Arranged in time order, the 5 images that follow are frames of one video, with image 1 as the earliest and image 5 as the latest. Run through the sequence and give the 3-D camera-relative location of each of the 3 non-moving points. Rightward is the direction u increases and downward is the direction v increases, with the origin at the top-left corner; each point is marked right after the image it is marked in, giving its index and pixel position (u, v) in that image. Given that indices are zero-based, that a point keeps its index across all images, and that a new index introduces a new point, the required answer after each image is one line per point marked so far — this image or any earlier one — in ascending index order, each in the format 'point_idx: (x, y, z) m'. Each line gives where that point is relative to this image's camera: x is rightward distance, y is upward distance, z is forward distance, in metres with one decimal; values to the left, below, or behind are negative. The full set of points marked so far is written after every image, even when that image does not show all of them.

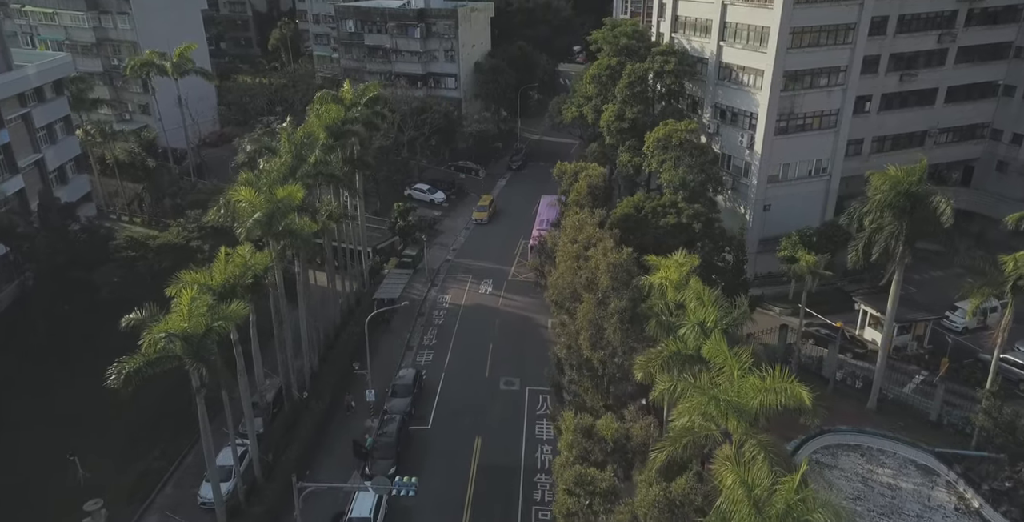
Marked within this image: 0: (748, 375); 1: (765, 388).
0: (+5.7, -2.8, +17.7) m
1: (+5.9, -3.0, +17.0) m
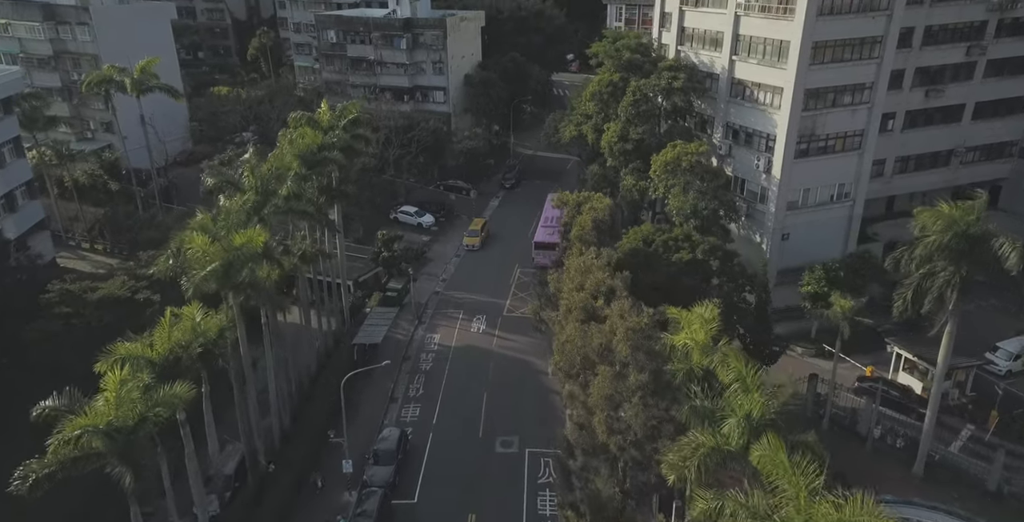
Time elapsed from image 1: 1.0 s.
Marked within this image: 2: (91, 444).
0: (+5.8, -4.5, +14.0) m
1: (+6.0, -4.7, +13.2) m
2: (-9.7, -4.2, +16.9) m
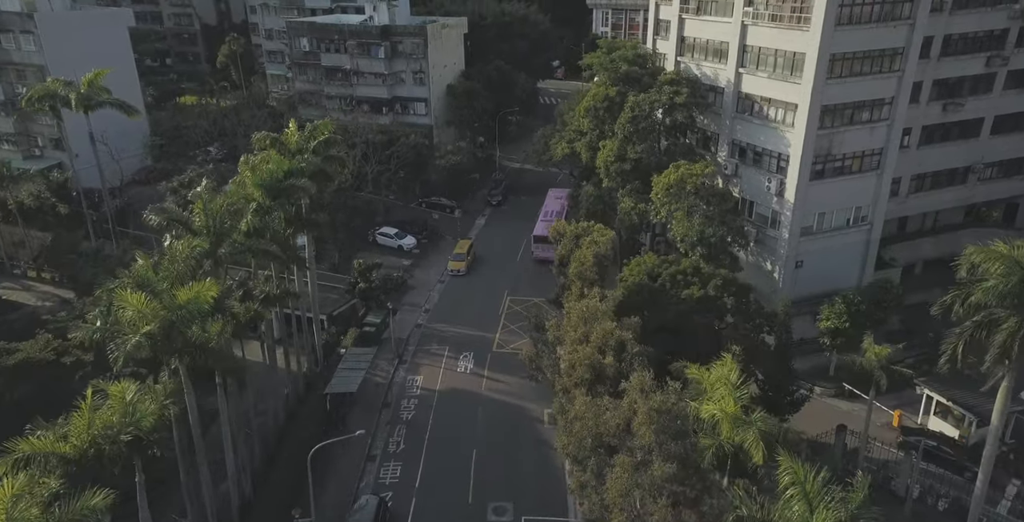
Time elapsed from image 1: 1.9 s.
0: (+5.9, -5.9, +10.6) m
1: (+6.1, -6.1, +9.9) m
2: (-9.6, -5.8, +13.2) m
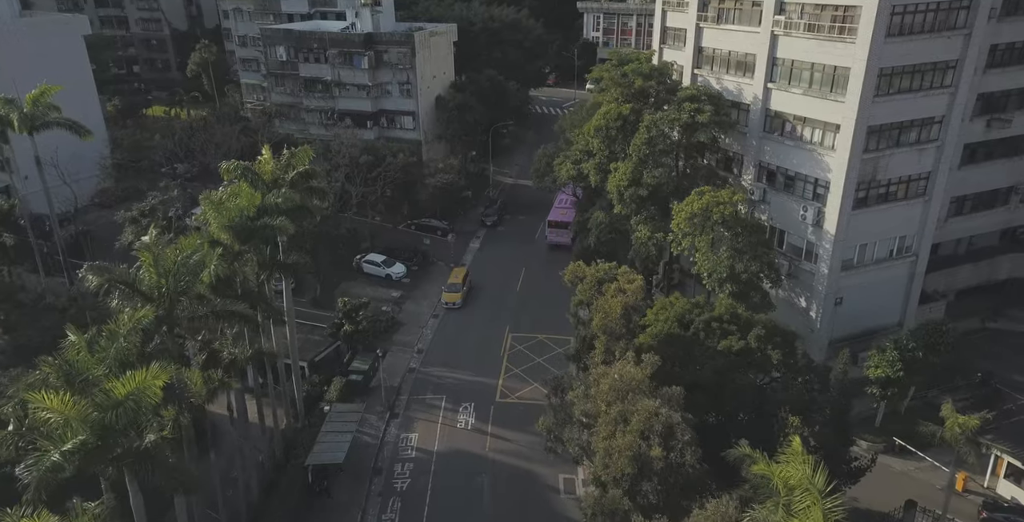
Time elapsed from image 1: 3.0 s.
0: (+6.9, -7.5, +6.7) m
1: (+7.1, -7.7, +6.0) m
2: (-8.8, -7.6, +8.9) m
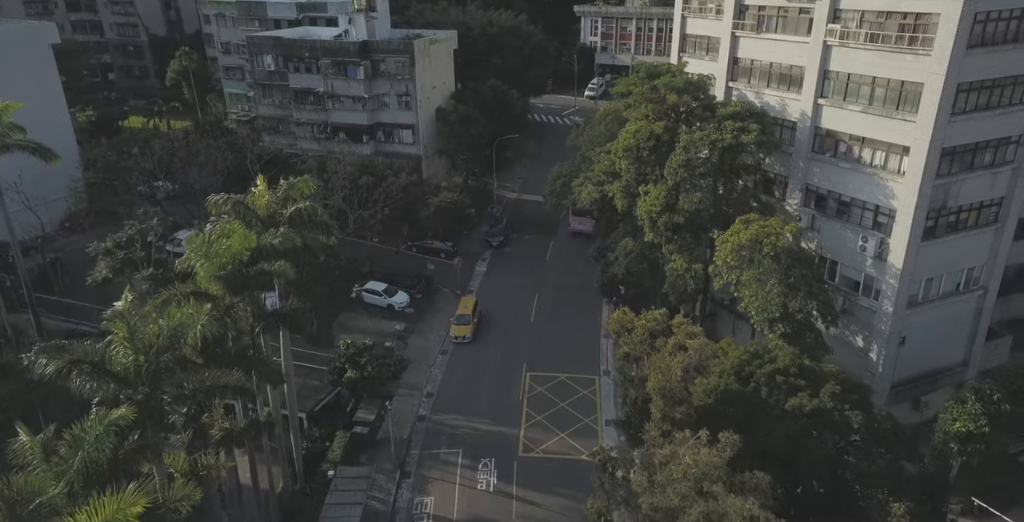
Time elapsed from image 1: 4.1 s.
0: (+8.5, -8.9, +3.3) m
1: (+8.7, -9.1, +2.6) m
2: (-7.2, -9.1, +5.1) m
